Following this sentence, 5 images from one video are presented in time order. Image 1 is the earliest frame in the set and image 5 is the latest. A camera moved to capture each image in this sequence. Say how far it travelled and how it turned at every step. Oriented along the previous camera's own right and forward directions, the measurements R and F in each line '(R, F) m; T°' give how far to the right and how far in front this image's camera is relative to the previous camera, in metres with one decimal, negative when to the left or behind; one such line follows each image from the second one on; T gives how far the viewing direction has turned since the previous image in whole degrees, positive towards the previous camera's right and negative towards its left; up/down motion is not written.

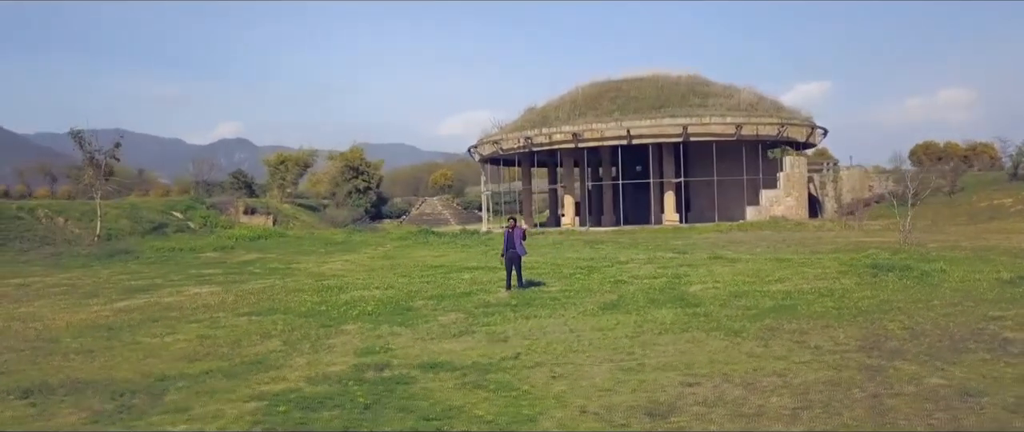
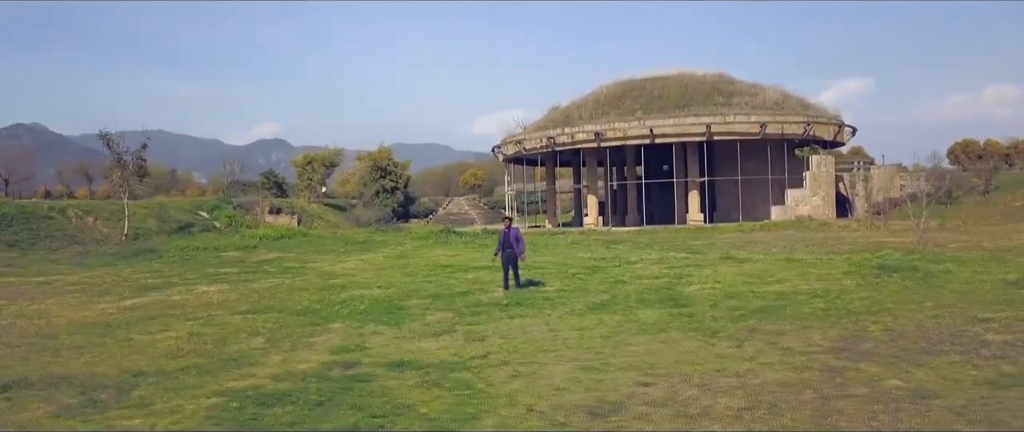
(+0.7, -0.1) m; -2°
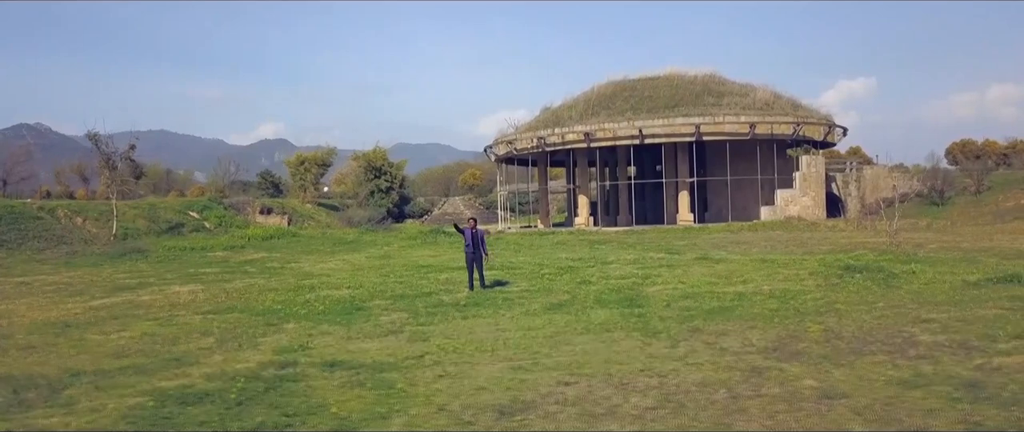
(+0.7, -0.1) m; 0°
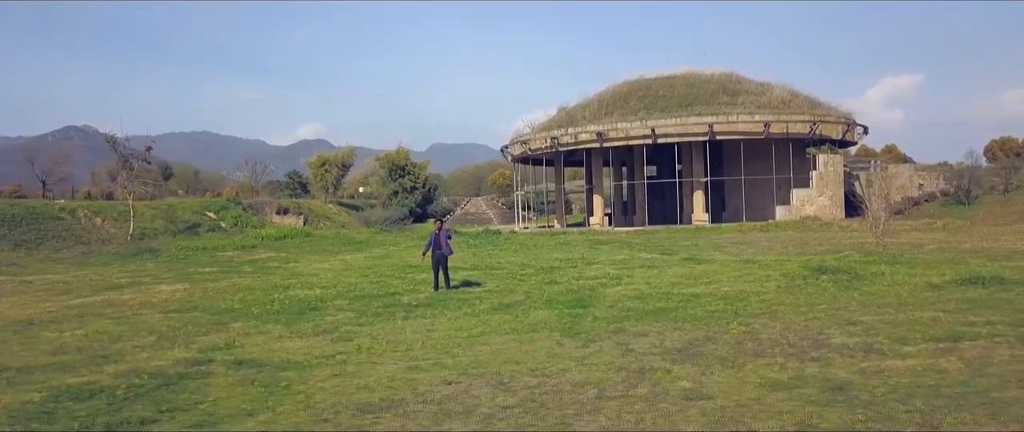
(+1.4, -0.1) m; -3°
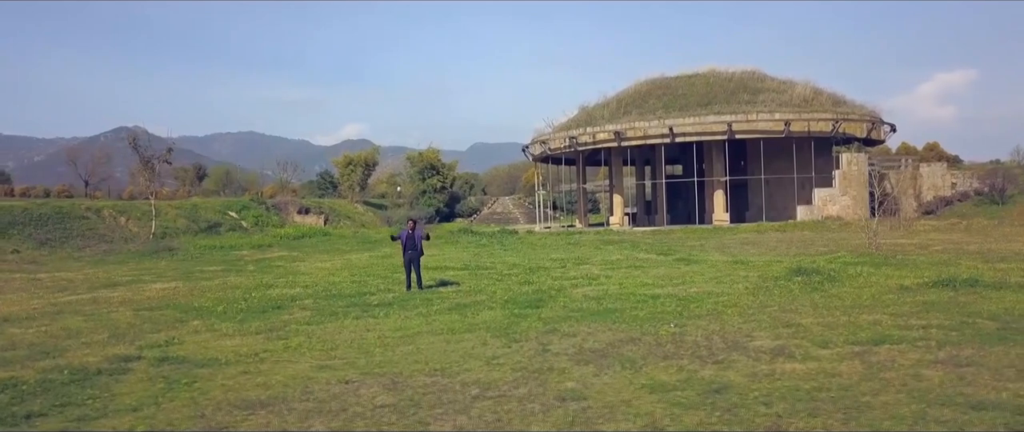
(+1.4, -0.1) m; -3°
